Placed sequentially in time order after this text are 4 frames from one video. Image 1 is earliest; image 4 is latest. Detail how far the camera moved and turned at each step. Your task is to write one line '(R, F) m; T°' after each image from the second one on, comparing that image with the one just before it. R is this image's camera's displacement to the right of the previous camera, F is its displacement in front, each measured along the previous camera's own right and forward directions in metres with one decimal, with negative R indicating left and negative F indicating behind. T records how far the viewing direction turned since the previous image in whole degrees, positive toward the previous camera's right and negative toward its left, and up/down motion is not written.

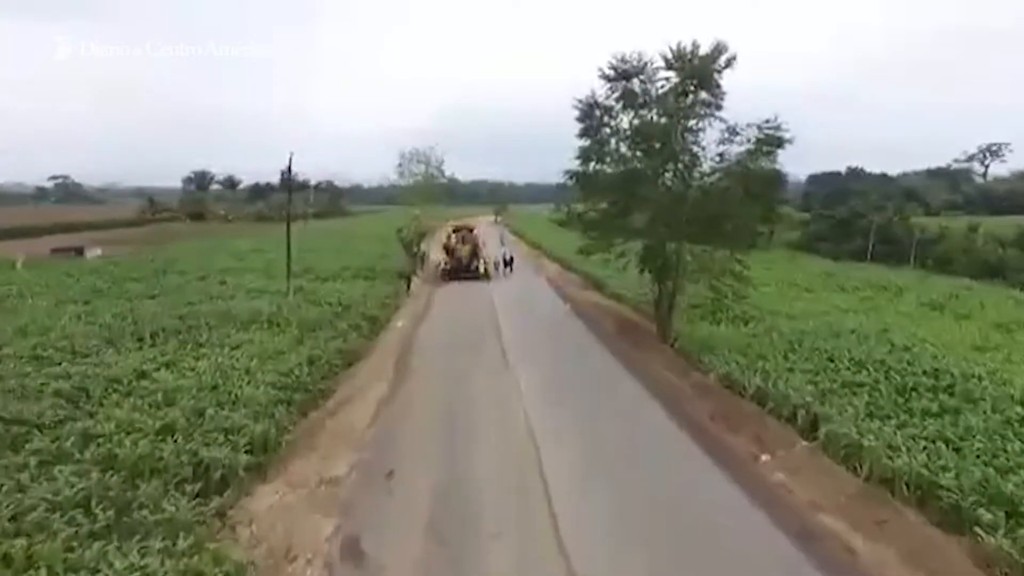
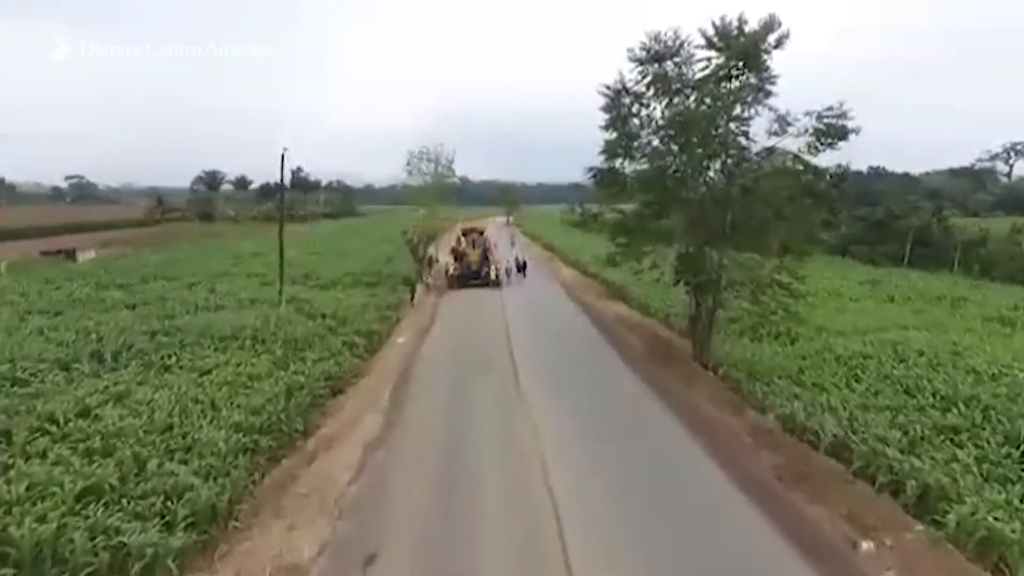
(0.0, +2.6) m; -1°
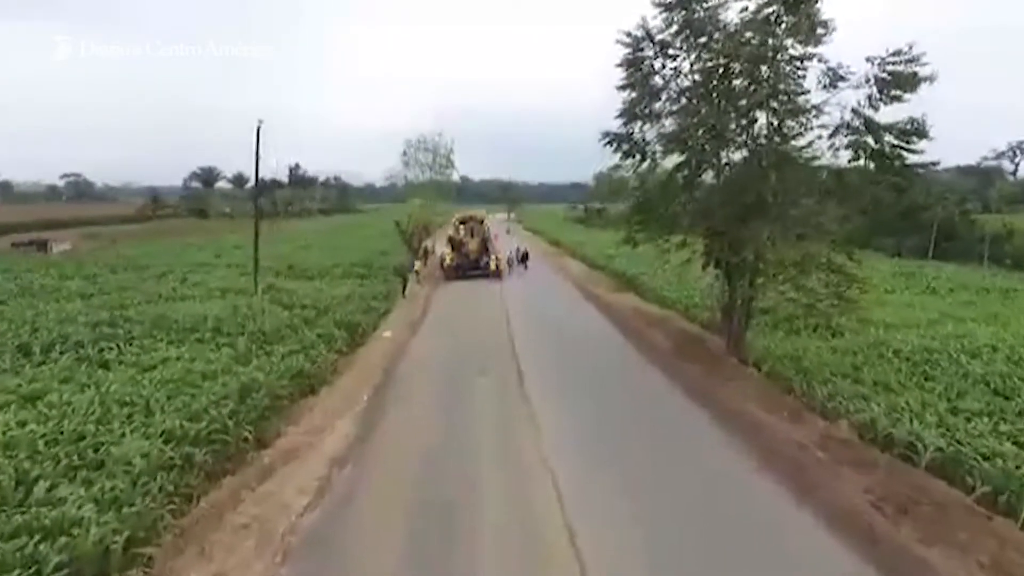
(0.0, +2.5) m; 0°
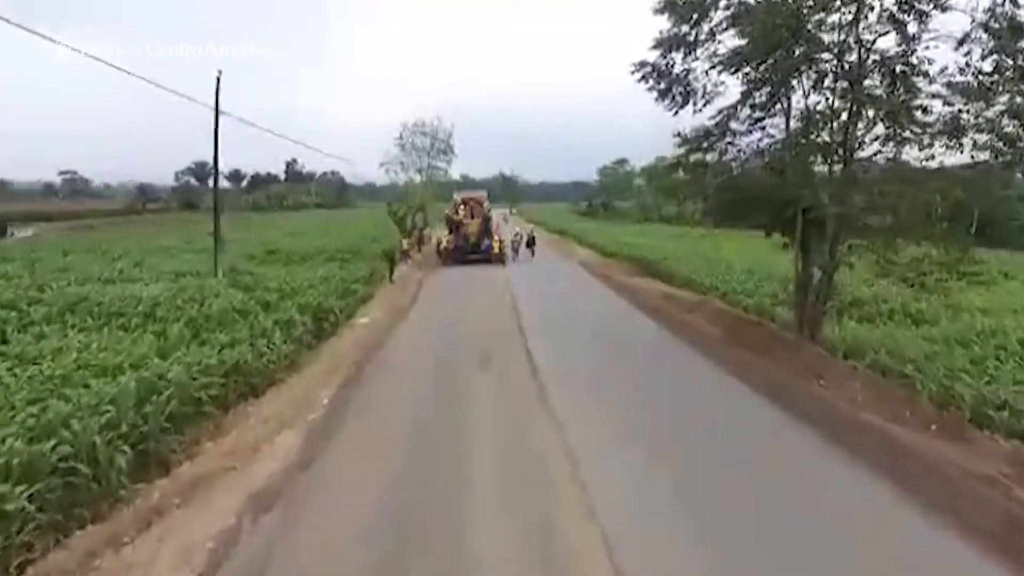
(-0.1, +3.4) m; 0°
